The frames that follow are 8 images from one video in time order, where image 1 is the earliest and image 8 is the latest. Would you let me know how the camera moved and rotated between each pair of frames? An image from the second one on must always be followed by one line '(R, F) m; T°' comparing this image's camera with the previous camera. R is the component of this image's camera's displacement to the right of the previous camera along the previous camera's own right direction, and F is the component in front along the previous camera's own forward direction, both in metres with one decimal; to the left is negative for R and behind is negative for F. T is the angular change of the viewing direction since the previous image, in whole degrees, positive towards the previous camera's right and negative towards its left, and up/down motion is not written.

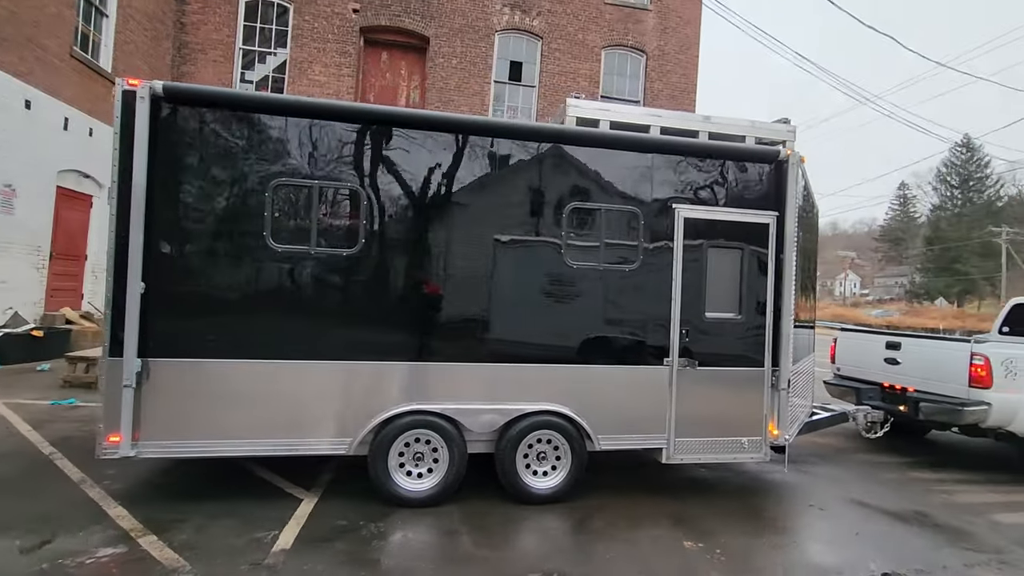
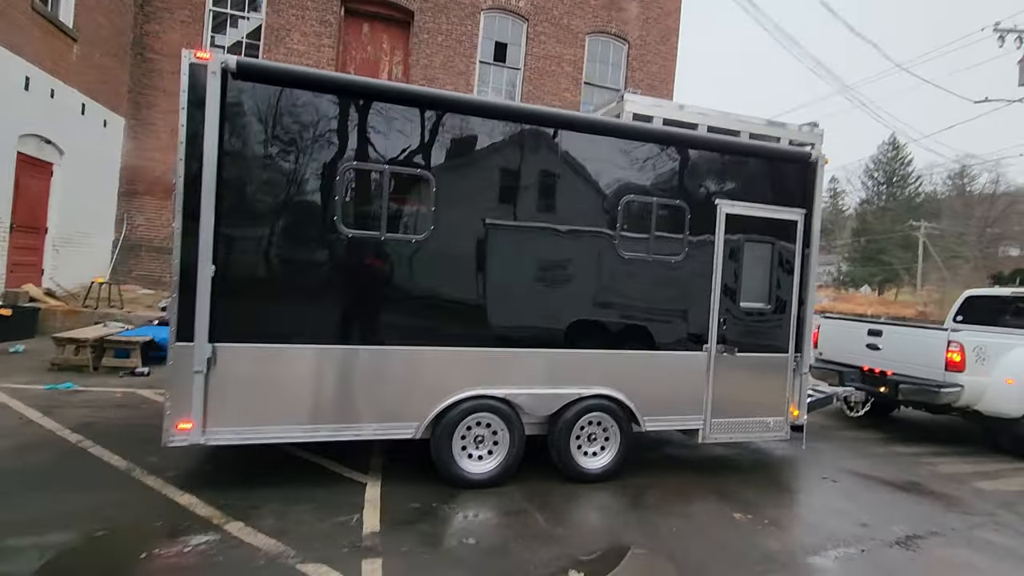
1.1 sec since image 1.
(-1.0, -0.1) m; +6°
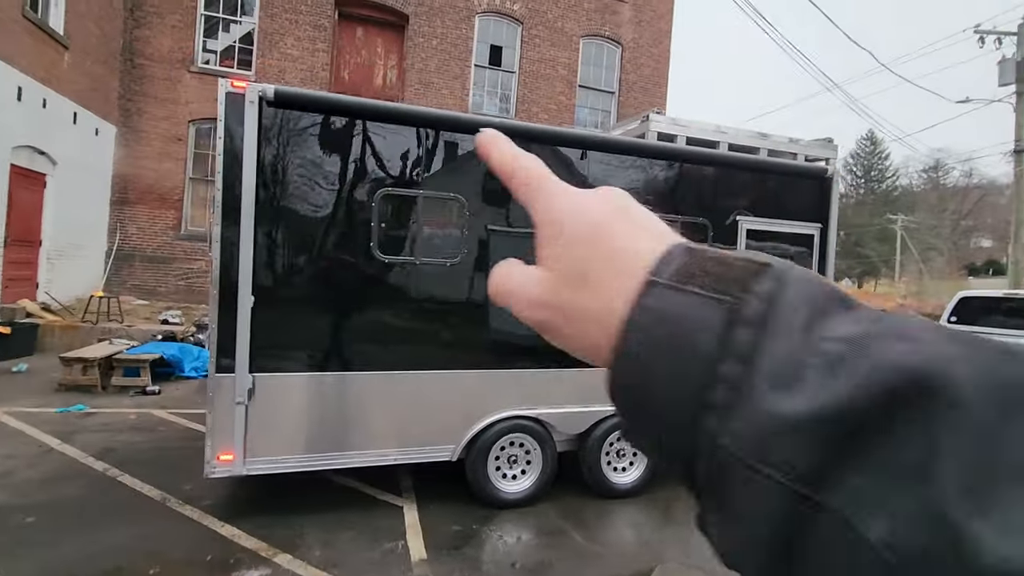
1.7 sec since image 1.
(-0.4, 0.0) m; +2°
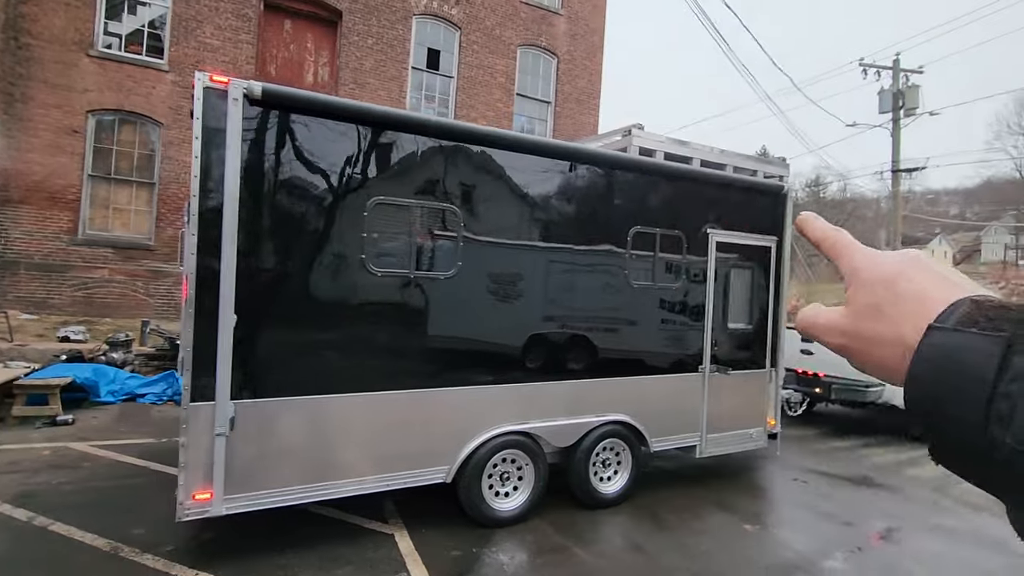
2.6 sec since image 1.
(-0.6, +0.1) m; +9°
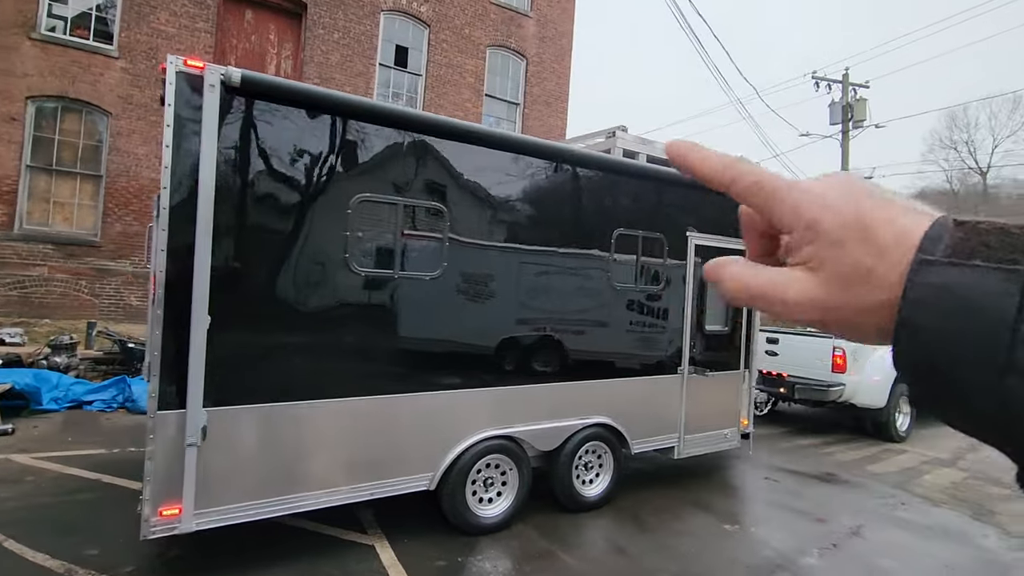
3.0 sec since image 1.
(-0.2, +0.1) m; +4°
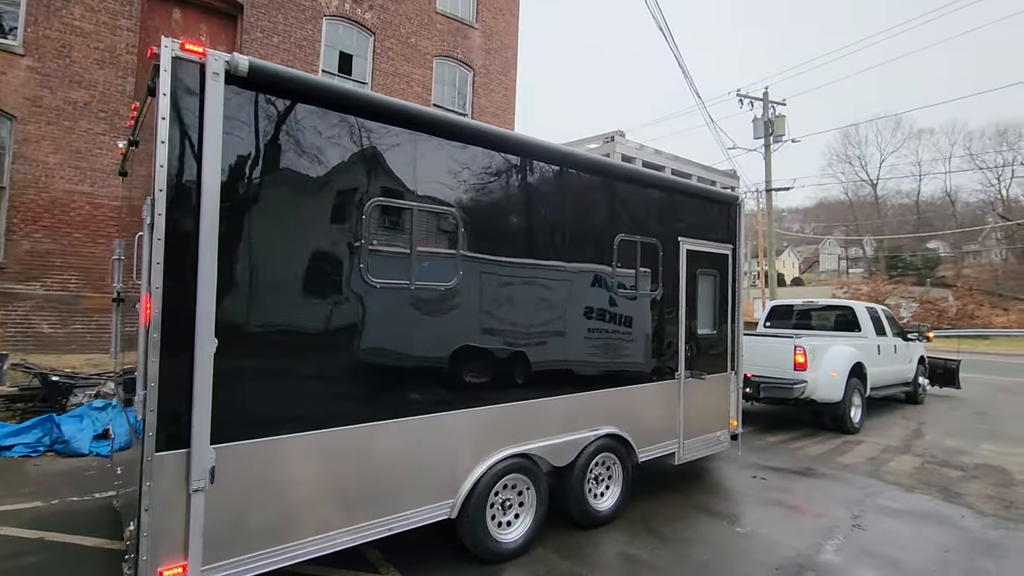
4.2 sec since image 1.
(-0.6, +0.2) m; +7°
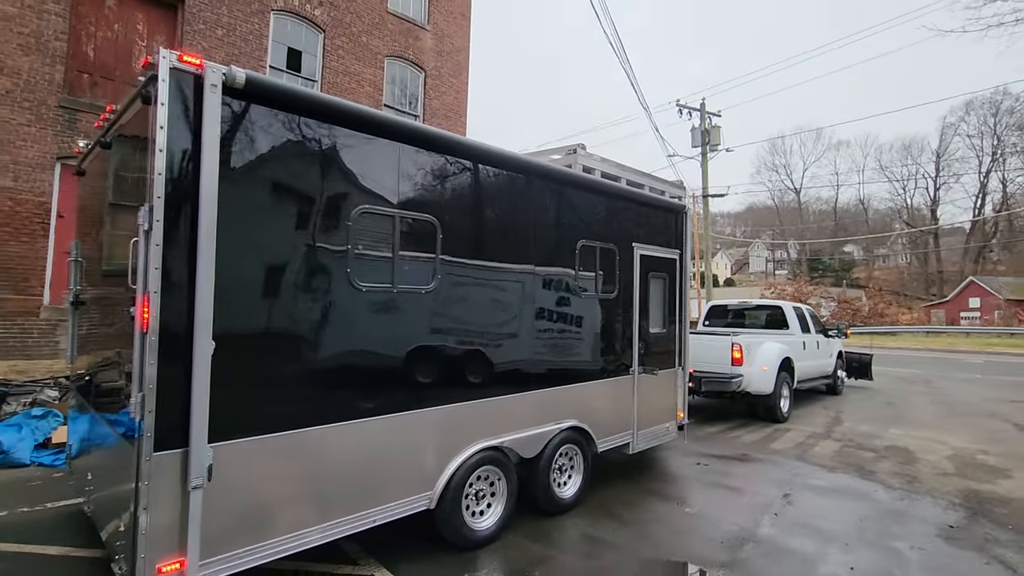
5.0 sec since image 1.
(-0.2, -0.2) m; +6°
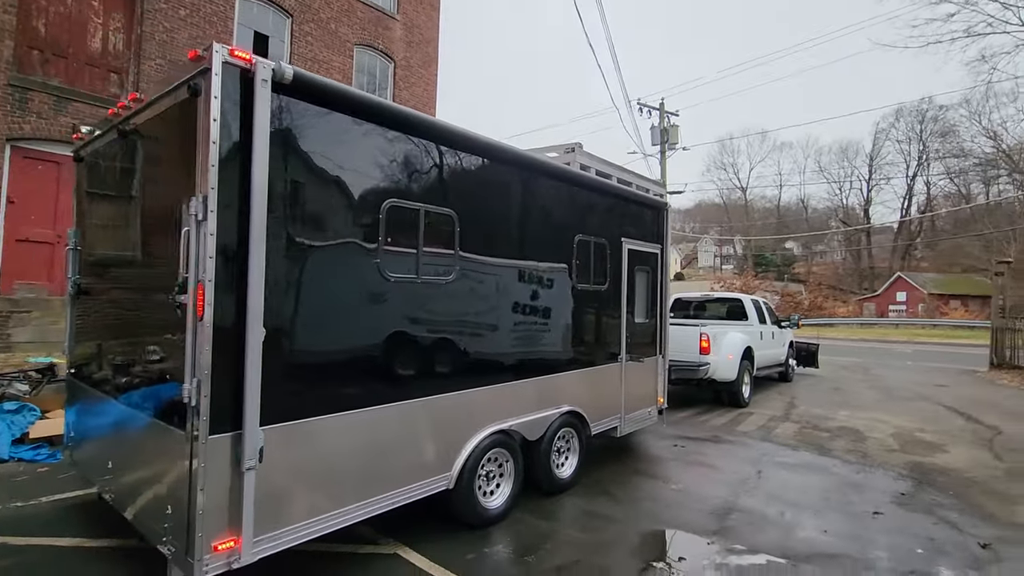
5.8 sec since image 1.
(-0.5, -0.2) m; +5°
